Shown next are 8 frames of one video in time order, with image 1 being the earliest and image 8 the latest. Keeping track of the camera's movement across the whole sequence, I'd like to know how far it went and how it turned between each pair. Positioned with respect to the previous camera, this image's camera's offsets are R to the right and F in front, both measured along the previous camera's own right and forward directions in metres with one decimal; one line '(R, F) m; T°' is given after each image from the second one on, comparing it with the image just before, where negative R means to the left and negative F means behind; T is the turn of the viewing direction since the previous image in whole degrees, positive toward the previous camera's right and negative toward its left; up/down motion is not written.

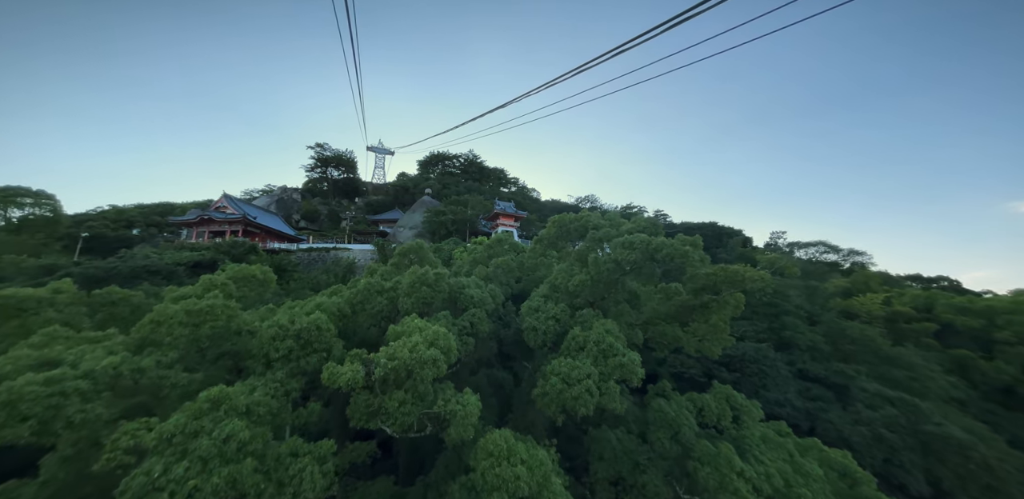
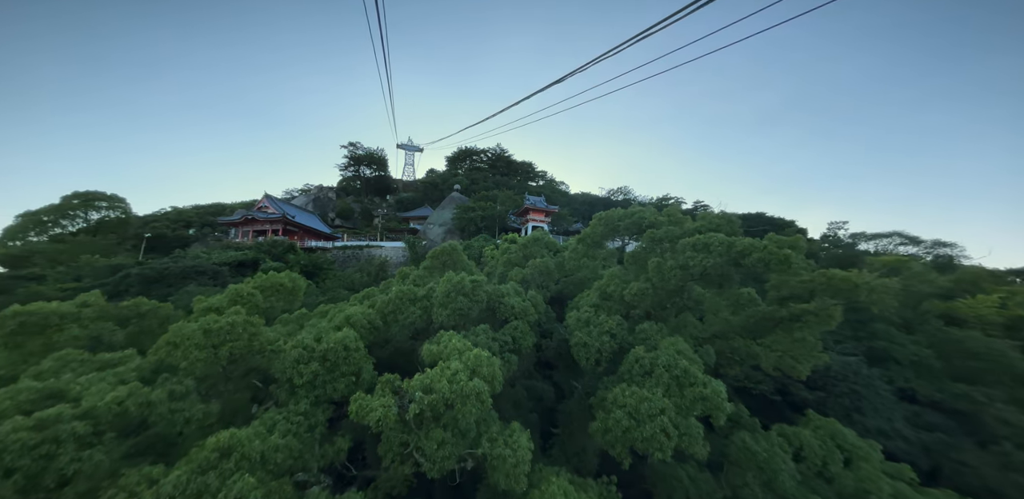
(-0.2, +0.7) m; -4°
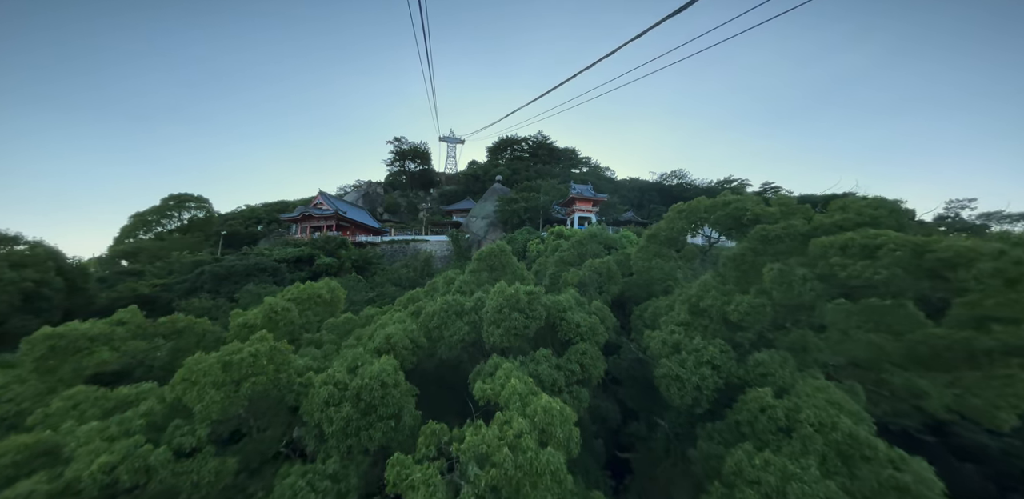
(-0.3, +1.0) m; -6°
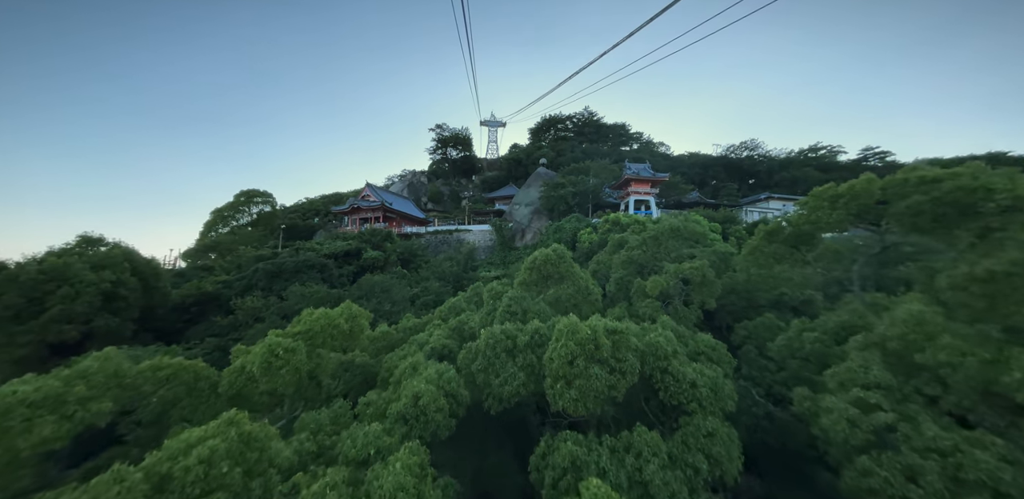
(-0.3, +1.7) m; -6°
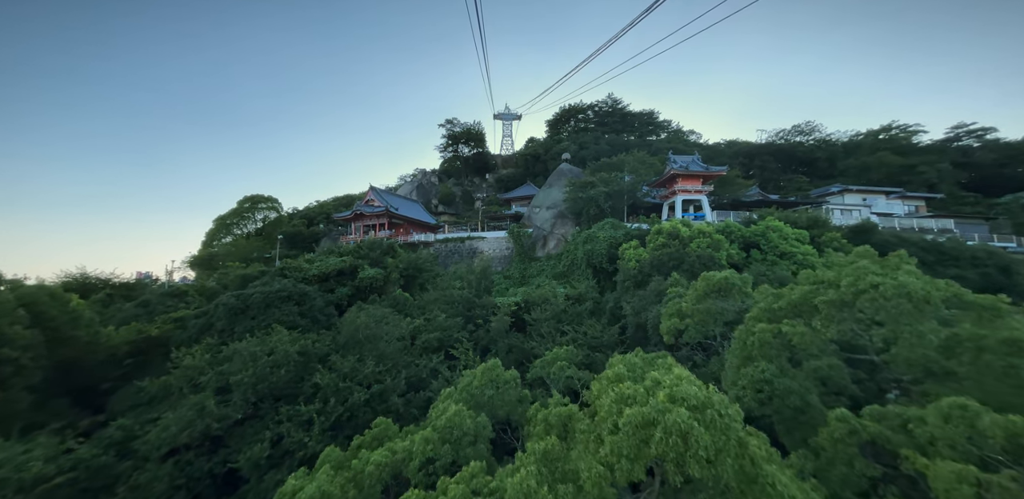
(-0.3, +4.3) m; -2°
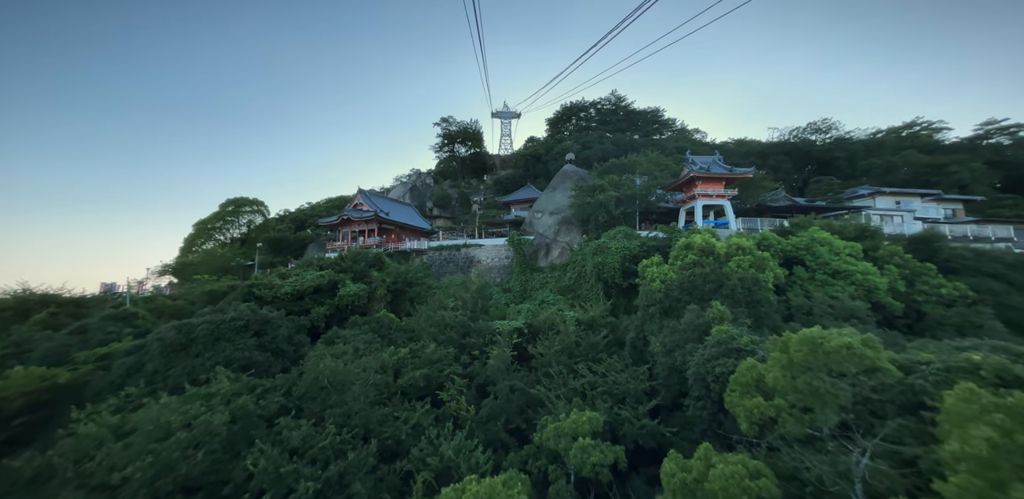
(-0.1, +2.5) m; 0°
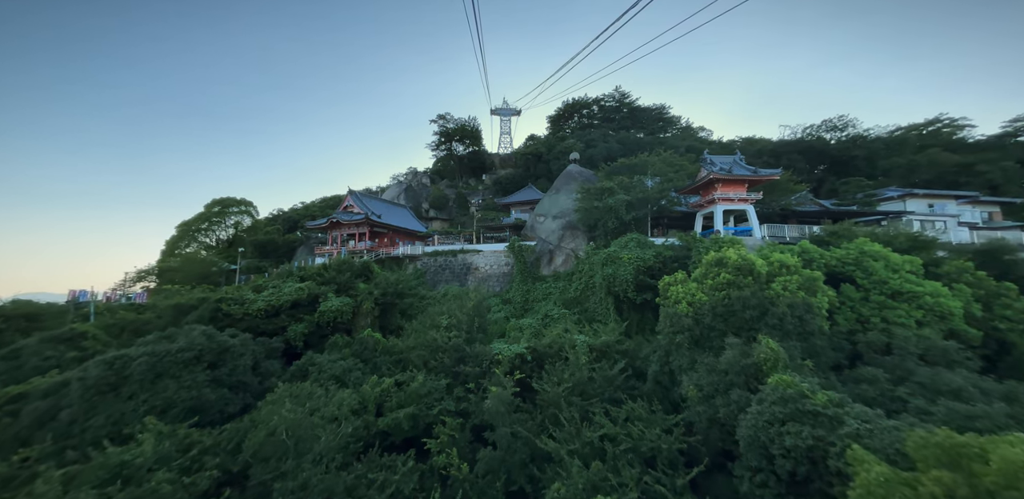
(-0.1, +2.0) m; 0°
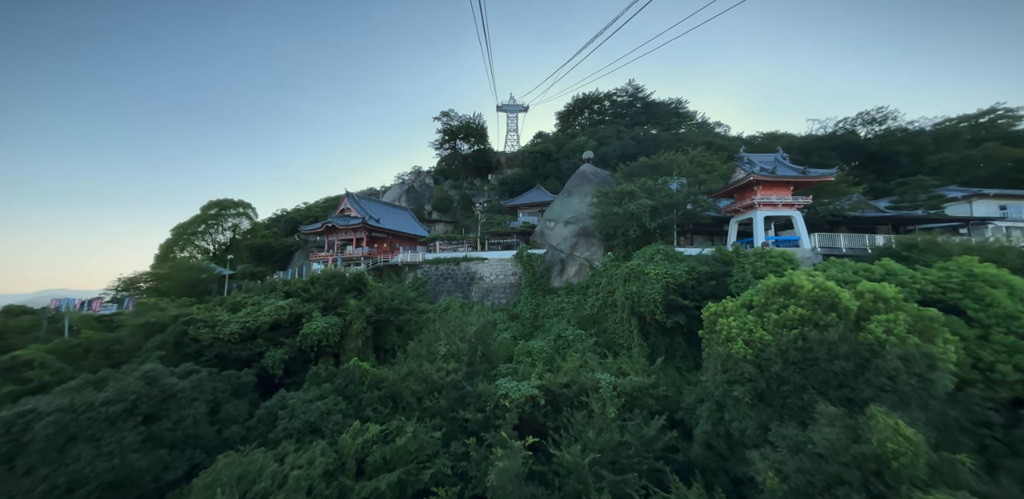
(0.0, +2.4) m; -1°
